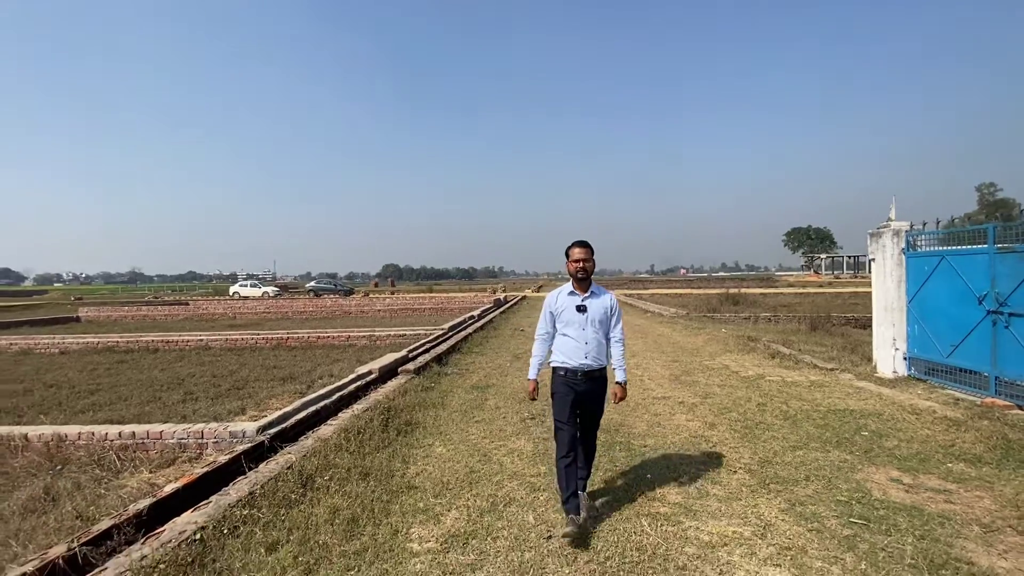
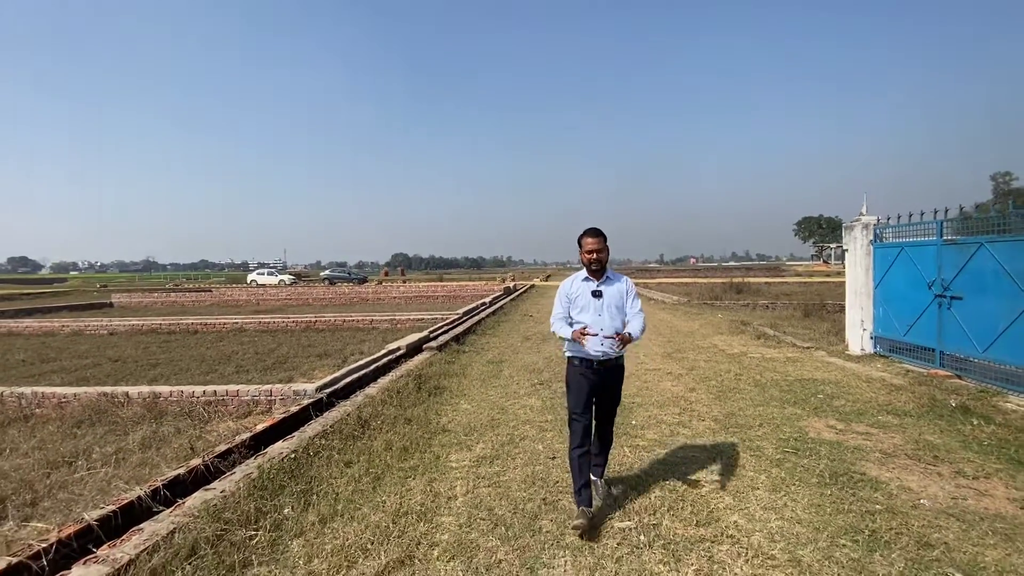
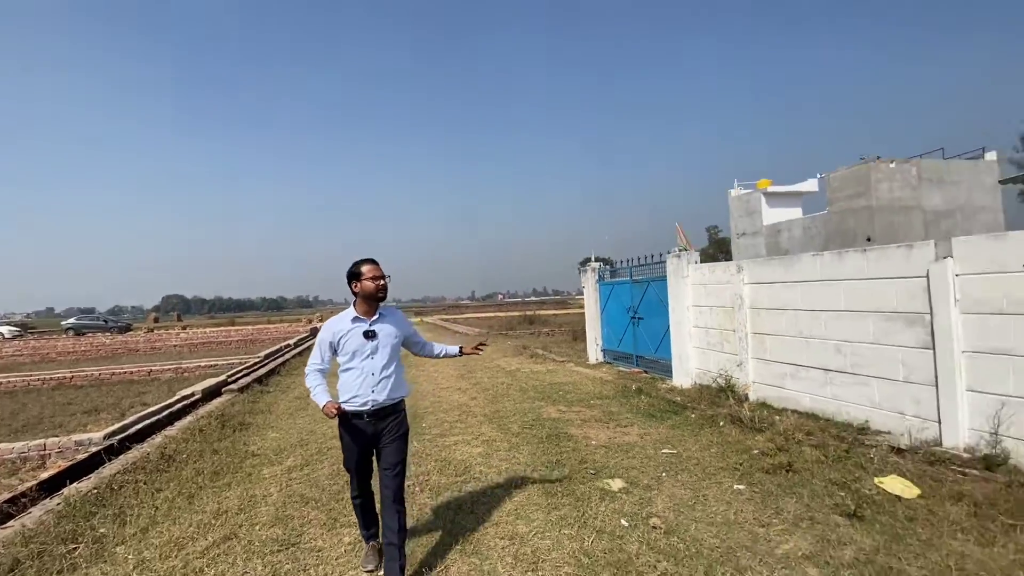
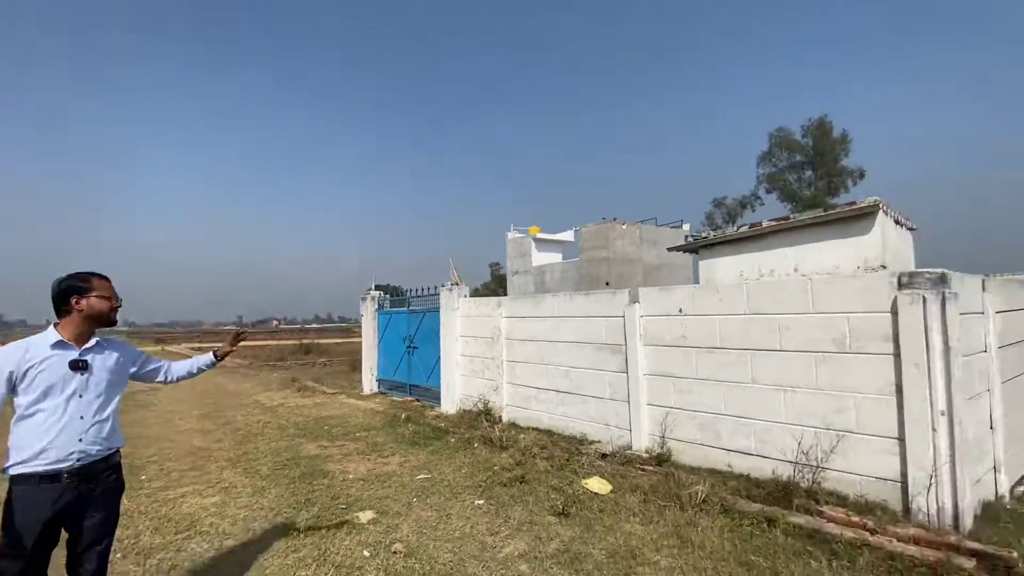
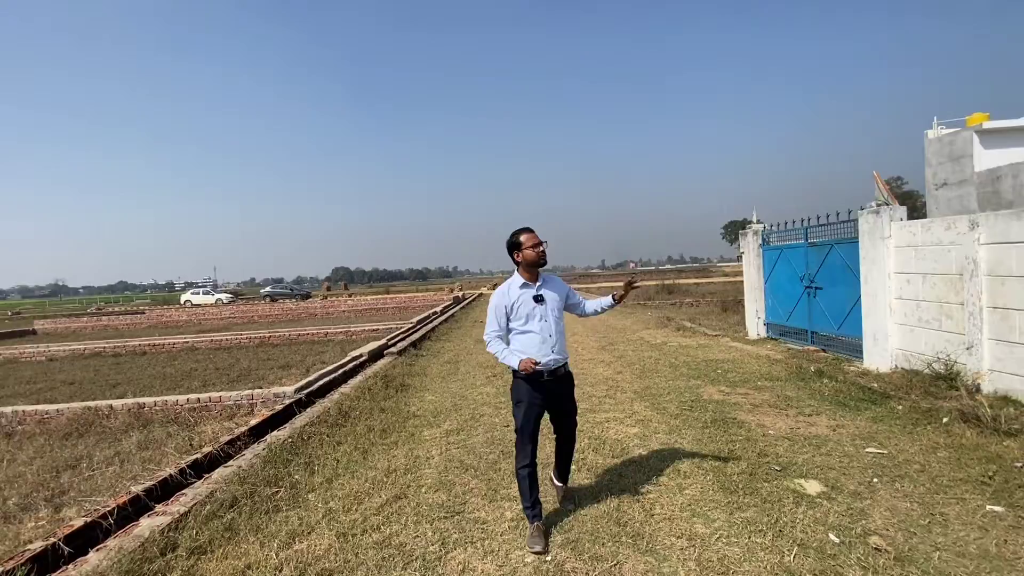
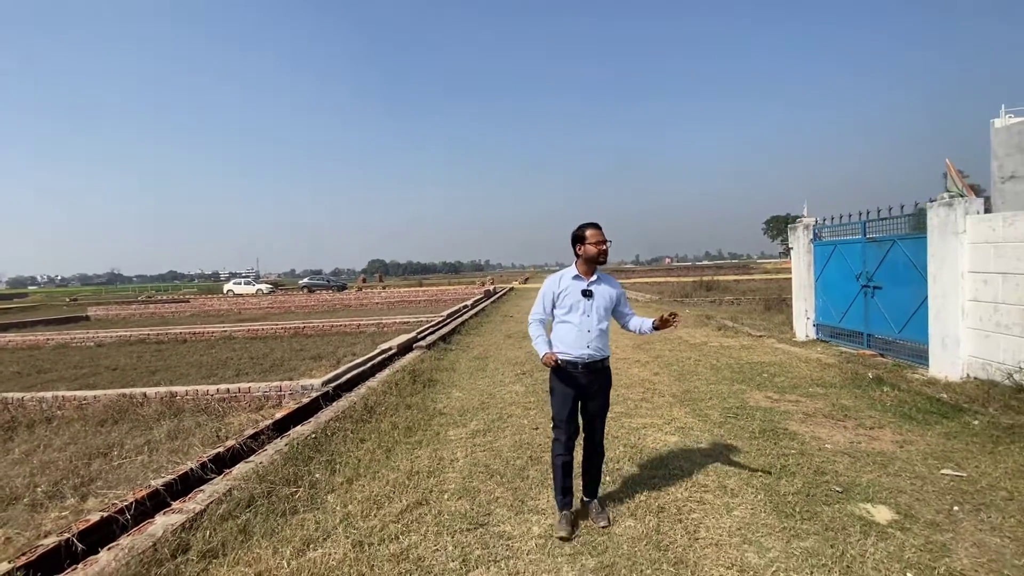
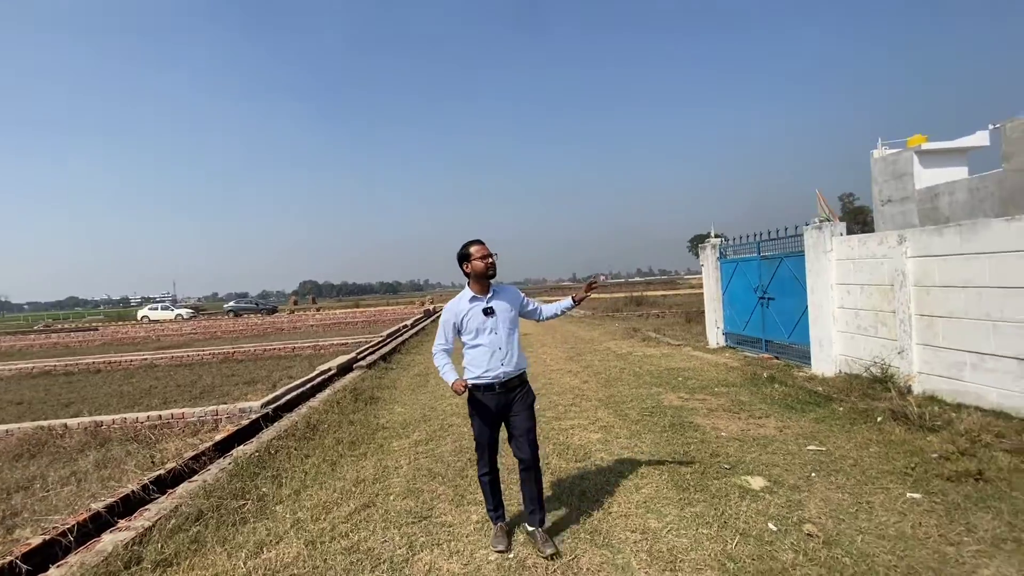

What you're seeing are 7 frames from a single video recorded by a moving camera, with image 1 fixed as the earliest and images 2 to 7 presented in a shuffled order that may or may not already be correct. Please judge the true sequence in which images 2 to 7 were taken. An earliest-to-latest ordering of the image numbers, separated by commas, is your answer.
2, 6, 5, 7, 3, 4
